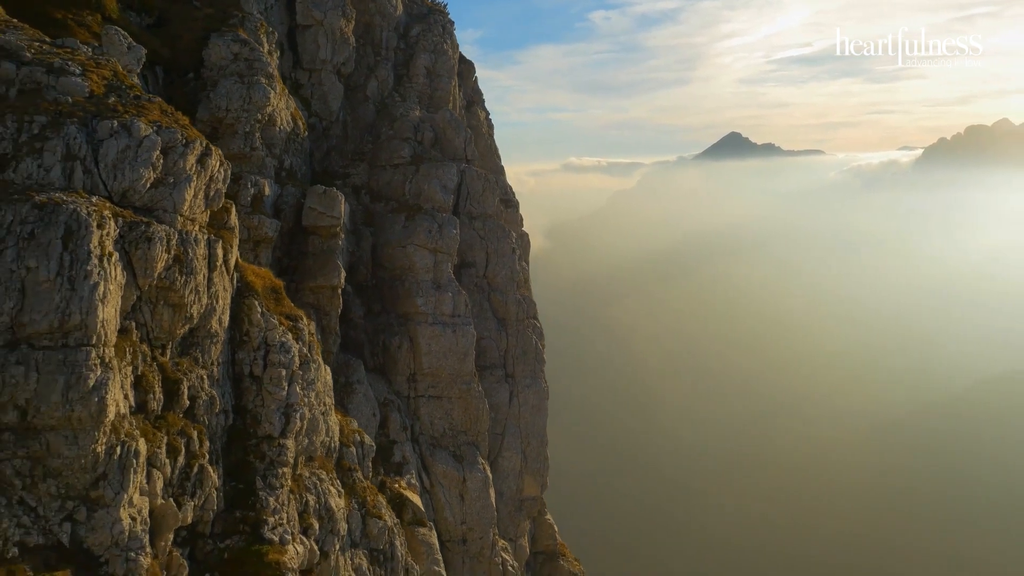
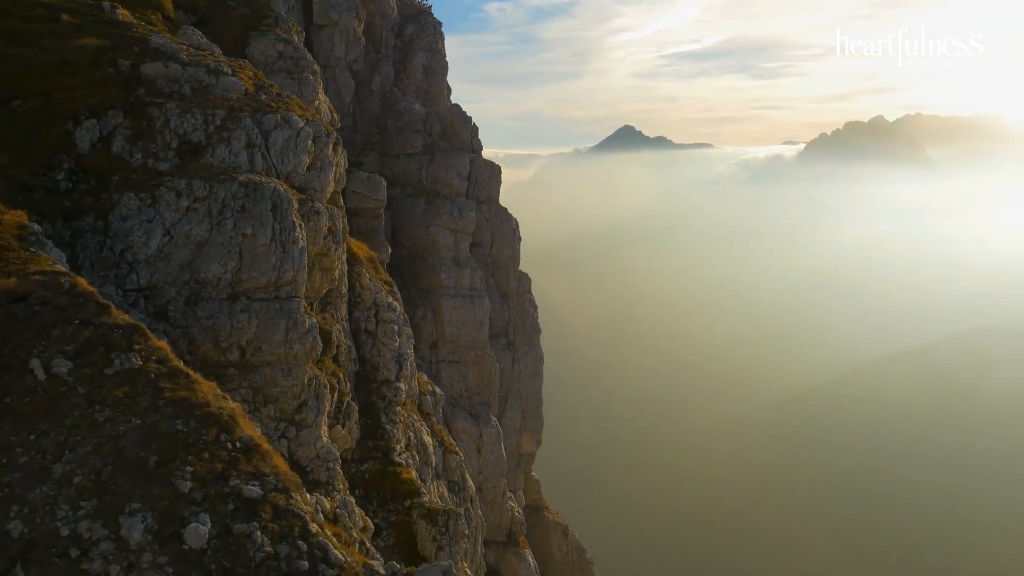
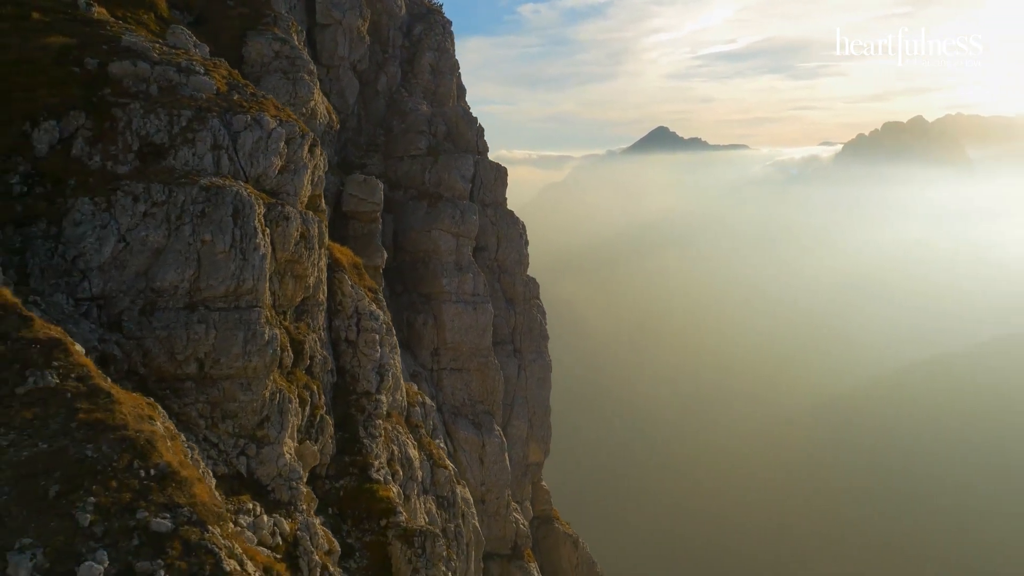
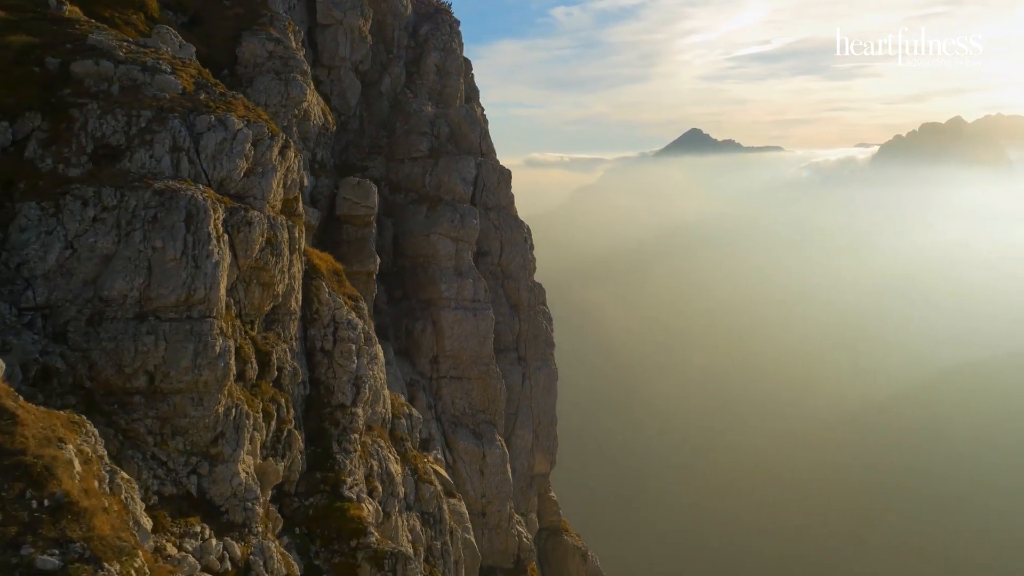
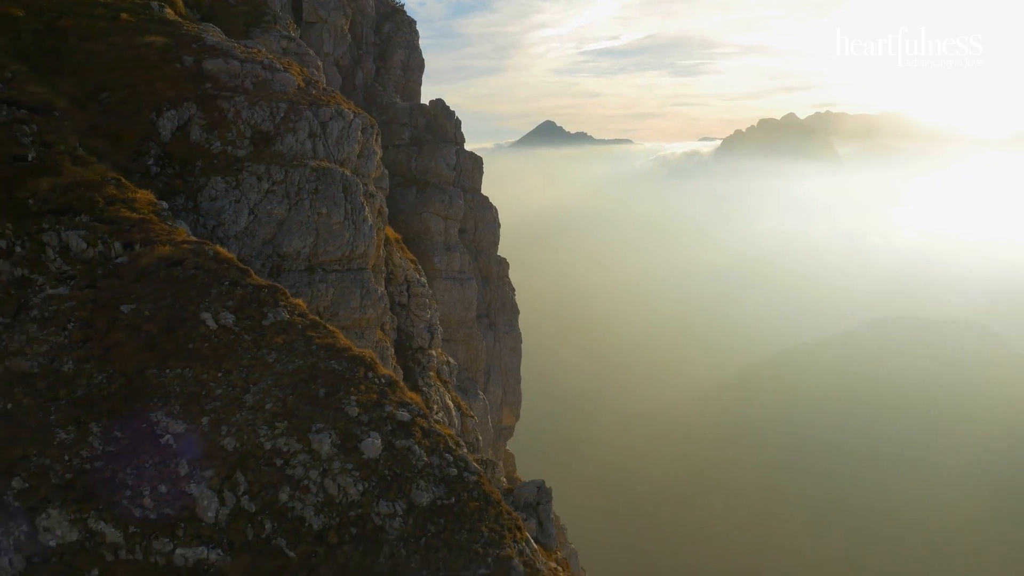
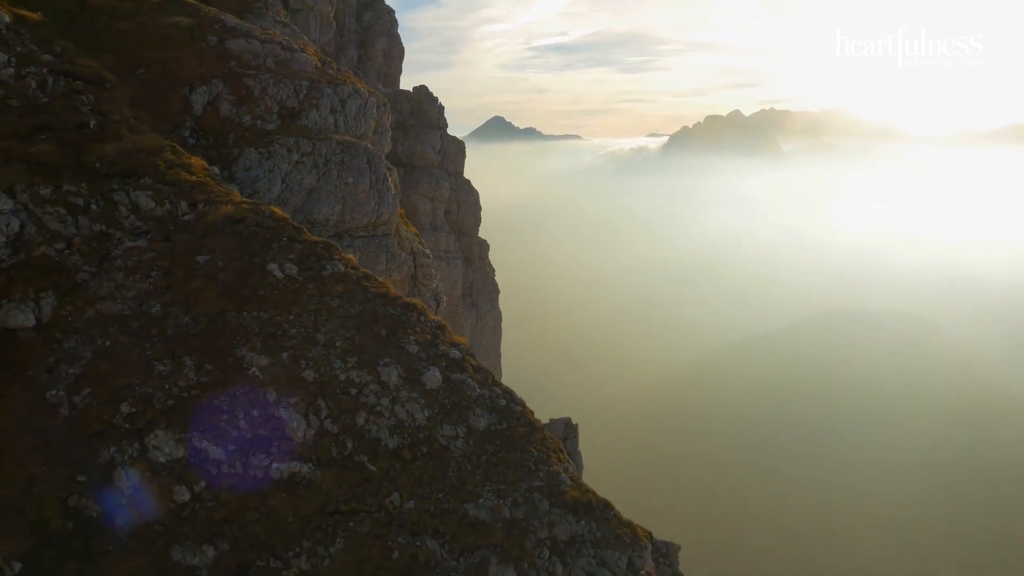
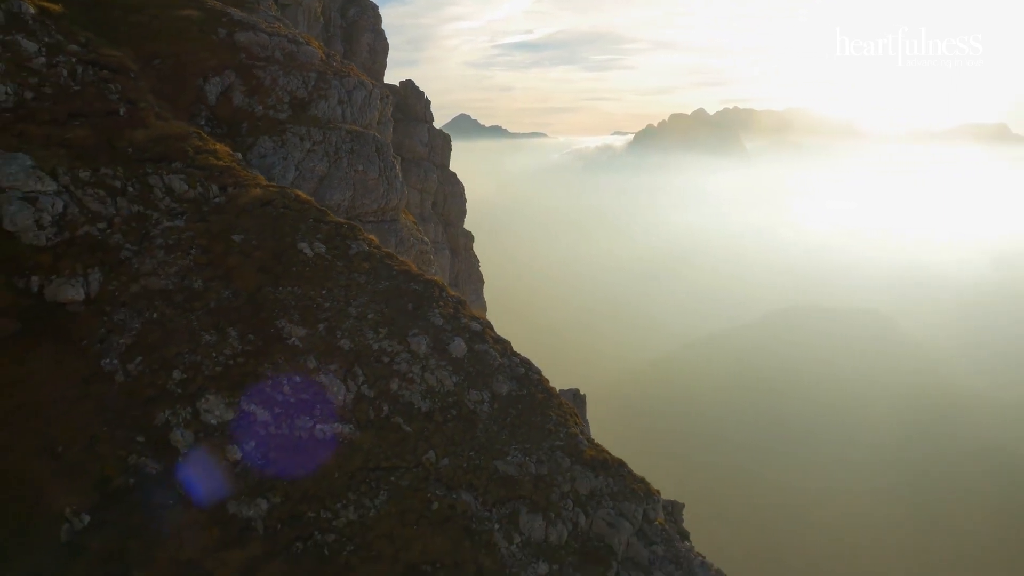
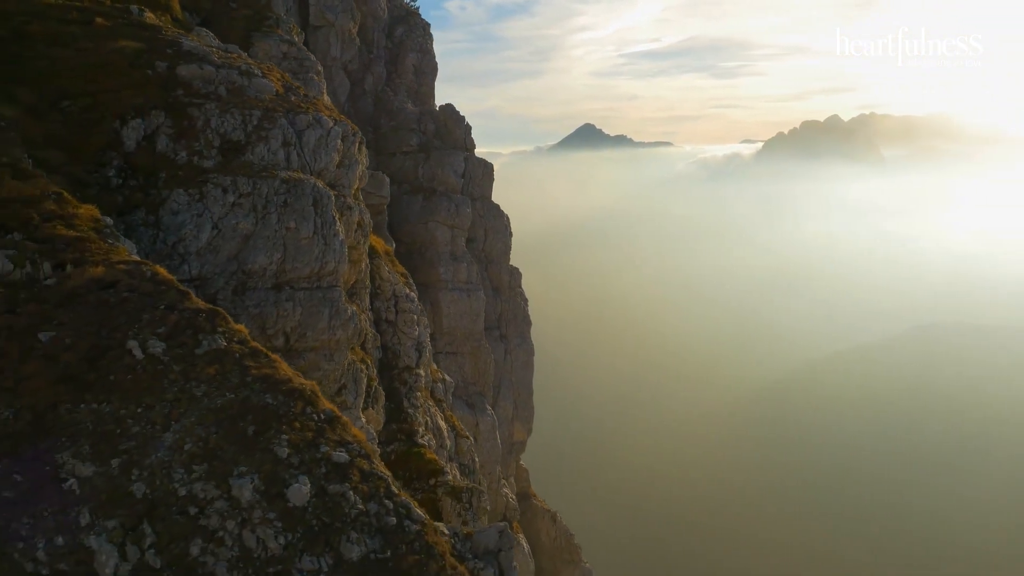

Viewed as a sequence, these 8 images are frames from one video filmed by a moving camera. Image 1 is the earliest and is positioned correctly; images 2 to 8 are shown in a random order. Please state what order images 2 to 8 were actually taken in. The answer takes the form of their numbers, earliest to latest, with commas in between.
4, 3, 2, 8, 5, 6, 7
